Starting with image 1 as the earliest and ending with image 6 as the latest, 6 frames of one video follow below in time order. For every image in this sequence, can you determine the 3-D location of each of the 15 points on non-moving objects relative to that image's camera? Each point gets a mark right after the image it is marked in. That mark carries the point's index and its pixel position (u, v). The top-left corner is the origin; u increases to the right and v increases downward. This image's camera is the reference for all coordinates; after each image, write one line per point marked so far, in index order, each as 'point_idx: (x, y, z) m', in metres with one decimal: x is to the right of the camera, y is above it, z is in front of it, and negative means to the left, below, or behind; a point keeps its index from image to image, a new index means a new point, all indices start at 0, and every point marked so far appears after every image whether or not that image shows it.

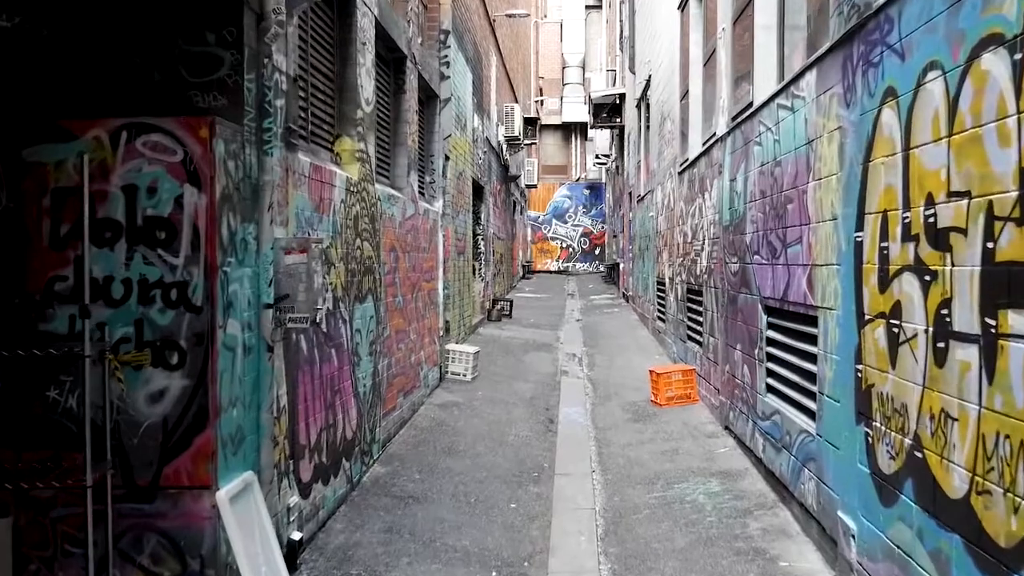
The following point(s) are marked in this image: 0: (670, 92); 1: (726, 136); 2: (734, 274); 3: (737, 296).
0: (+1.9, +2.4, +10.3) m
1: (+1.7, +1.2, +6.5) m
2: (+1.6, +0.1, +6.1) m
3: (+1.6, -0.1, +6.0) m
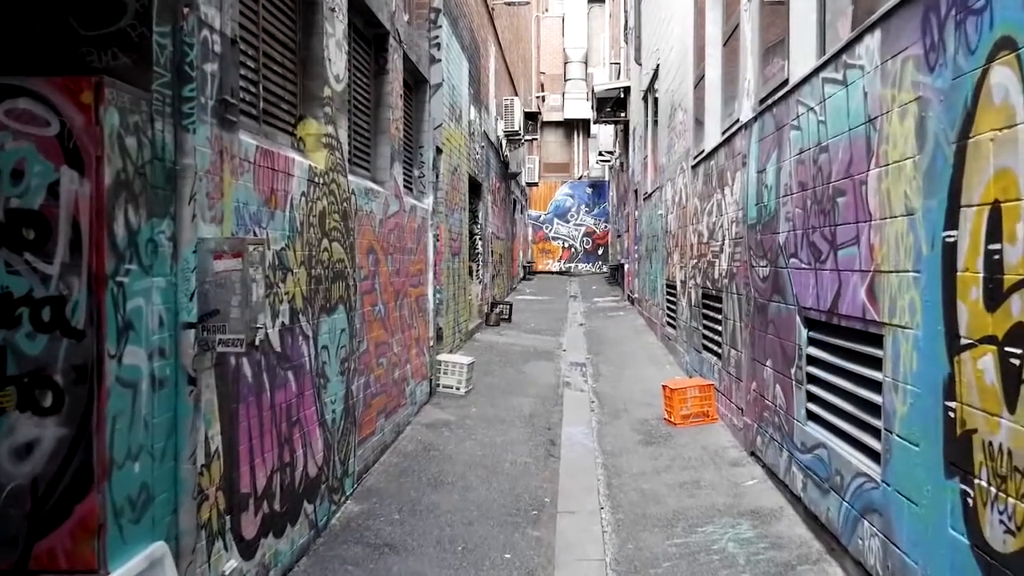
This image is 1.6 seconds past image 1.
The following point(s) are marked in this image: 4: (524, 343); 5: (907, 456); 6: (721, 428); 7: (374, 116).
0: (+1.9, +2.4, +9.5) m
1: (+1.6, +1.1, +5.7) m
2: (+1.6, +0.1, +5.3) m
3: (+1.6, -0.1, +5.3) m
4: (+0.2, -0.8, +11.7) m
5: (+1.5, -0.6, +3.1) m
6: (+1.6, -1.1, +6.5) m
7: (-1.0, +1.2, +5.9) m
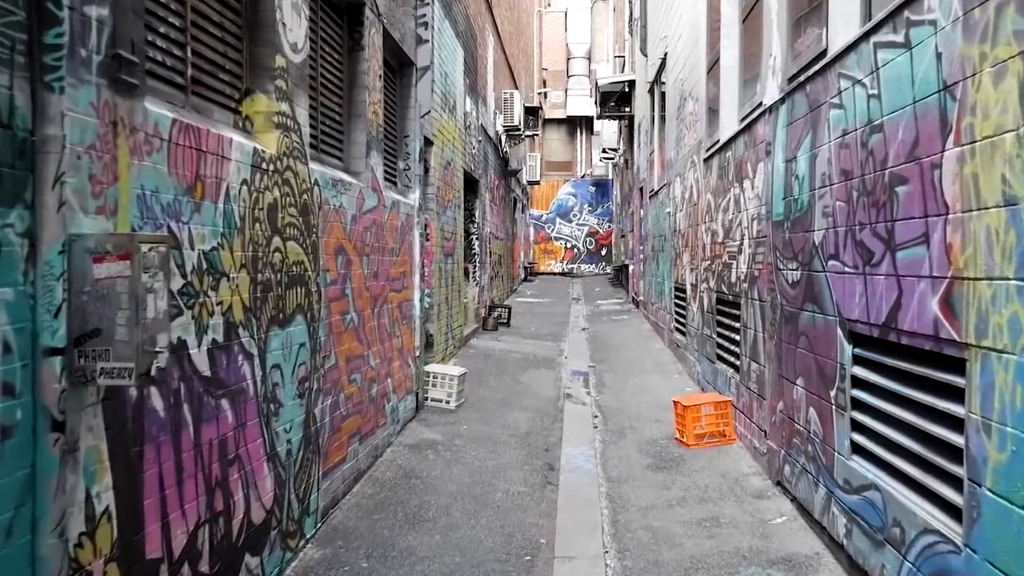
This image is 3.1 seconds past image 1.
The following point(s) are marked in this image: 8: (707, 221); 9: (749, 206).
0: (+1.9, +2.3, +8.8) m
1: (+1.6, +1.1, +5.0) m
2: (+1.6, 0.0, +4.6) m
3: (+1.6, -0.2, +4.5) m
4: (+0.1, -0.8, +11.0) m
5: (+1.4, -0.7, +2.4) m
6: (+1.6, -1.1, +5.8) m
7: (-1.0, +1.2, +5.2) m
8: (+1.8, +0.6, +7.7) m
9: (+1.7, +0.6, +5.9) m
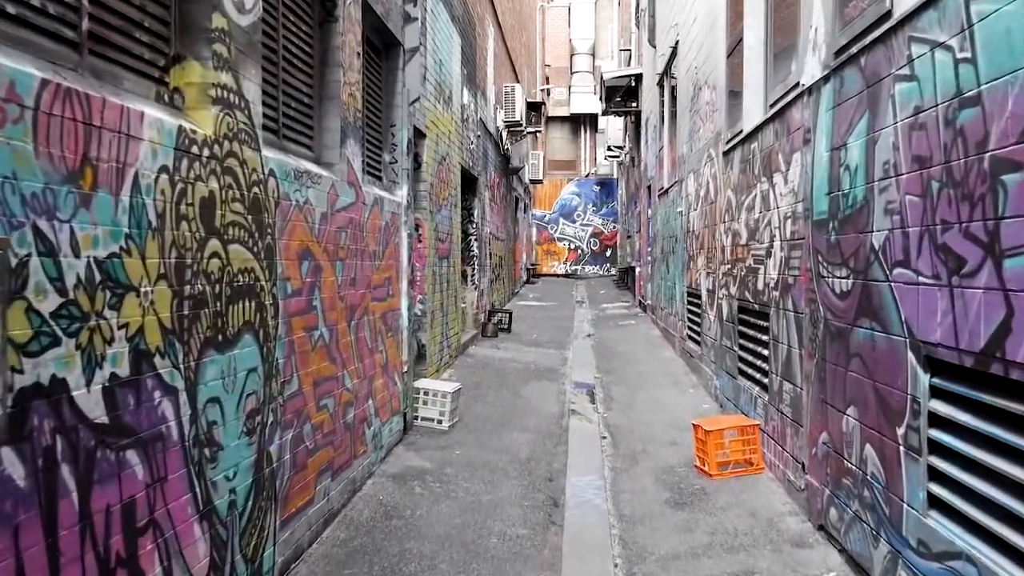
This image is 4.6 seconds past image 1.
0: (+1.9, +2.3, +8.1) m
1: (+1.6, +1.0, +4.3) m
2: (+1.5, 0.0, +3.9) m
3: (+1.5, -0.2, +3.8) m
4: (+0.1, -0.9, +10.2) m
5: (+1.4, -0.7, +1.6) m
6: (+1.6, -1.2, +5.1) m
7: (-1.0, +1.1, +4.5) m
8: (+1.8, +0.6, +7.0) m
9: (+1.7, +0.5, +5.1) m
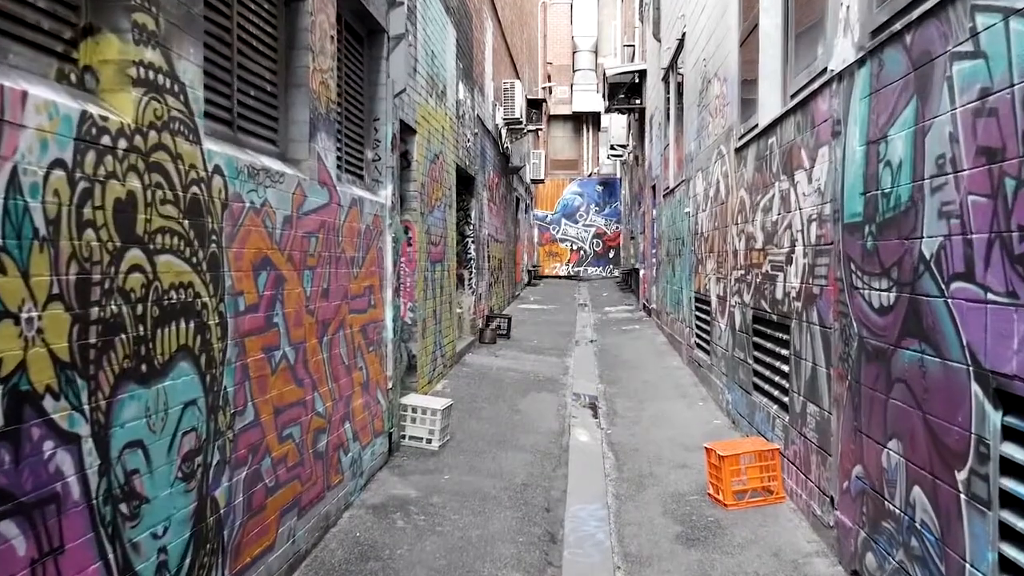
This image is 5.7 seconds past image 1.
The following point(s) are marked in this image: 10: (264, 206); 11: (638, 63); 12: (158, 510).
0: (+1.9, +2.2, +7.5) m
1: (+1.5, +1.0, +3.7) m
2: (+1.5, -0.1, +3.3) m
3: (+1.5, -0.3, +3.3) m
4: (+0.1, -0.9, +9.7) m
5: (+1.3, -0.8, +1.1) m
6: (+1.5, -1.2, +4.6) m
7: (-1.1, +1.1, +4.0) m
8: (+1.8, +0.5, +6.5) m
9: (+1.6, +0.5, +4.6) m
10: (-1.0, +0.3, +3.4) m
11: (+2.5, +4.5, +16.8) m
12: (-1.1, -0.7, +2.6) m
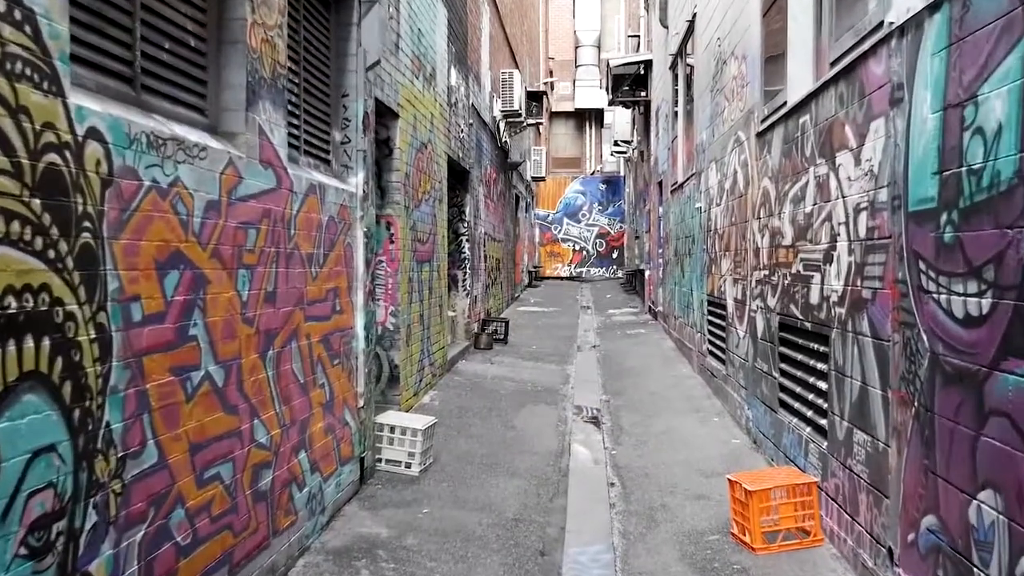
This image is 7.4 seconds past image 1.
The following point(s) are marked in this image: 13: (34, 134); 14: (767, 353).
0: (+1.8, +2.2, +6.8) m
1: (+1.5, +1.0, +3.0) m
2: (+1.4, -0.1, +2.6) m
3: (+1.4, -0.3, +2.5) m
4: (+0.1, -0.9, +9.0) m
5: (+1.3, -0.8, +0.4) m
6: (+1.5, -1.3, +3.8) m
7: (-1.1, +1.1, +3.2) m
8: (+1.7, +0.5, +5.7) m
9: (+1.6, +0.4, +3.9) m
10: (-1.1, +0.3, +2.7) m
11: (+2.5, +4.5, +16.0) m
12: (-1.2, -0.7, +1.8) m
13: (-1.1, +0.4, +2.0) m
14: (+1.7, -0.4, +5.5) m
